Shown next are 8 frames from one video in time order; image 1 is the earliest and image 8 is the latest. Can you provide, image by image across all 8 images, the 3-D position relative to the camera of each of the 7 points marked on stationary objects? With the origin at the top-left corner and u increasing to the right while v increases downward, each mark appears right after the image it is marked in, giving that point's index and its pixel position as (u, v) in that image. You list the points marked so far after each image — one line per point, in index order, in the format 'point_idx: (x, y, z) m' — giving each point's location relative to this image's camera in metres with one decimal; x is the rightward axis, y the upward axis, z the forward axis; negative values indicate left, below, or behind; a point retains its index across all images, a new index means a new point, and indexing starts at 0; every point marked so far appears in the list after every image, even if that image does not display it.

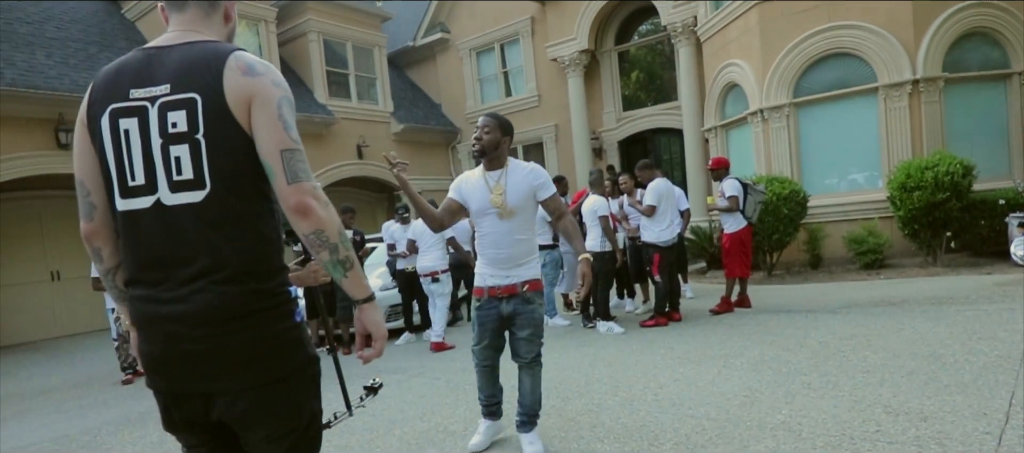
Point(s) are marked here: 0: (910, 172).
0: (+7.1, +1.0, +10.7) m
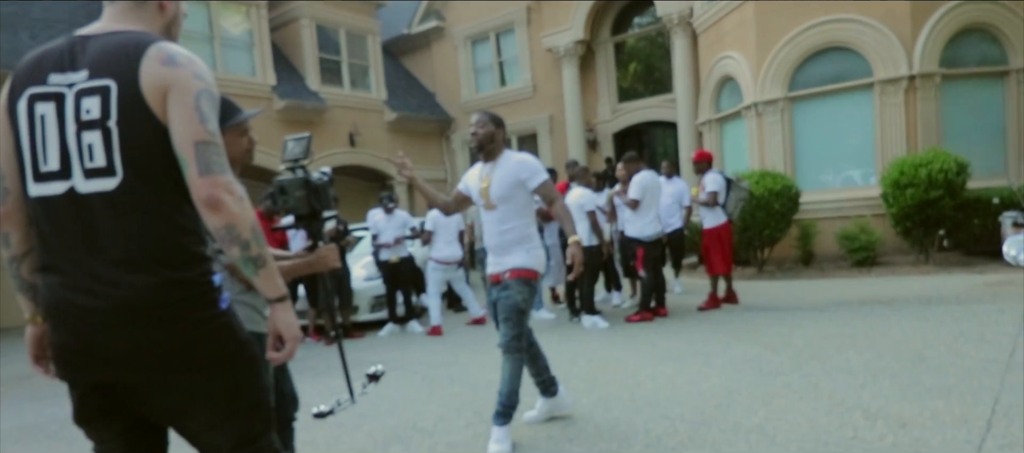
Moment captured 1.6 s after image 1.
0: (+6.9, +1.0, +10.6) m
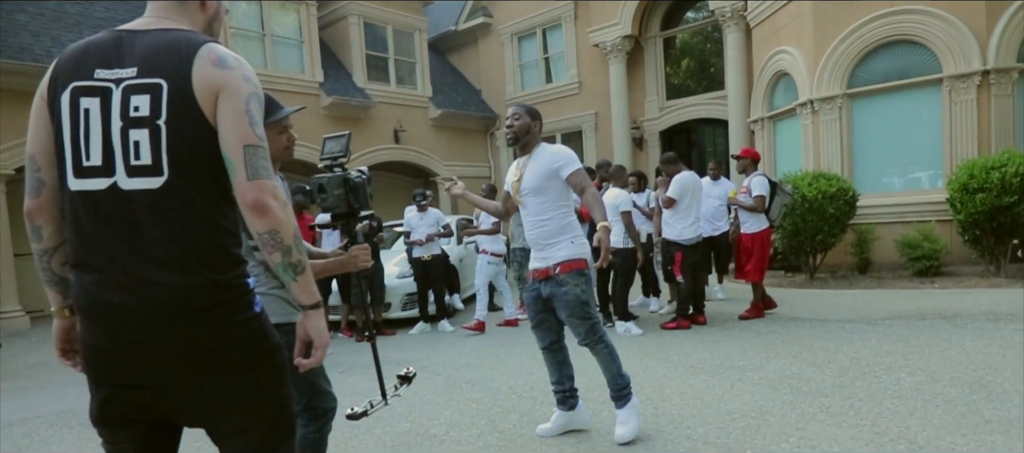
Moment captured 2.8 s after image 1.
0: (+7.5, +0.9, +9.8) m
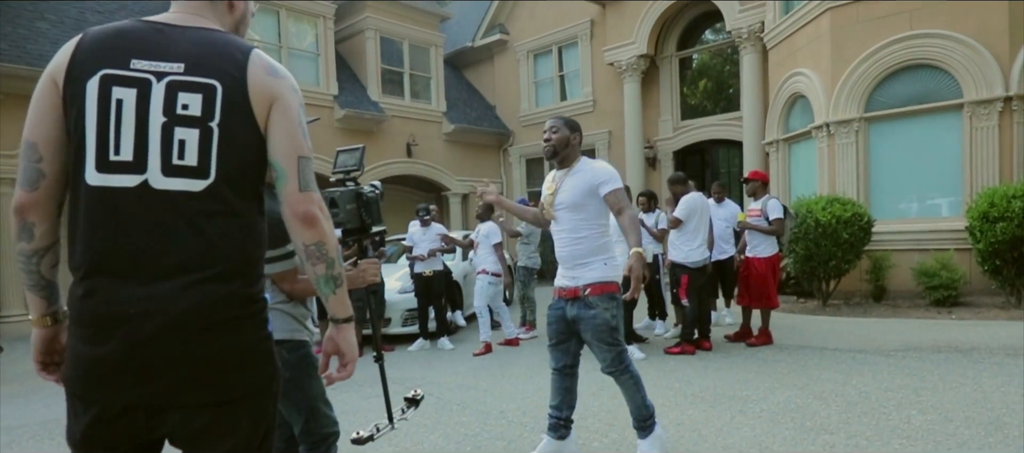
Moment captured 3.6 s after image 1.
0: (+7.6, +0.4, +9.5) m
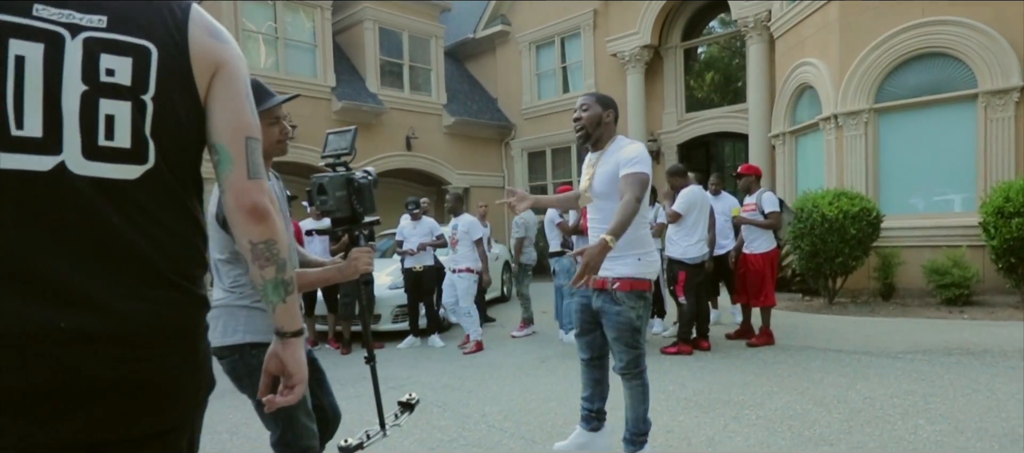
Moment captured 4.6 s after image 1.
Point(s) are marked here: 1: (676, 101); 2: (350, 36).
0: (+7.5, +0.5, +9.1) m
1: (+4.6, +3.5, +16.9) m
2: (-4.6, +5.4, +17.2) m
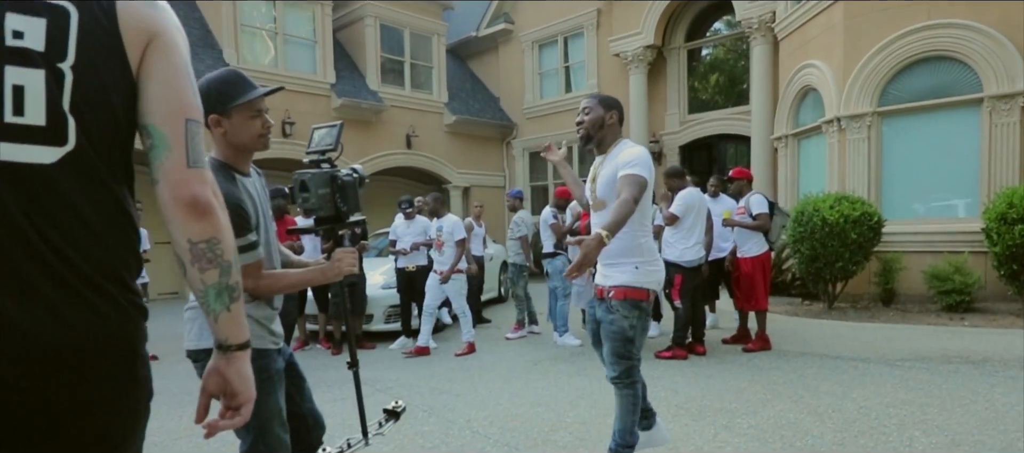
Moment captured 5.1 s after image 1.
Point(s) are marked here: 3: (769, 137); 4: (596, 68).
0: (+7.5, +0.4, +9.0) m
1: (+4.6, +3.5, +16.7) m
2: (-4.5, +5.5, +17.1) m
3: (+6.1, +2.1, +14.3) m
4: (+2.5, +4.7, +17.9) m
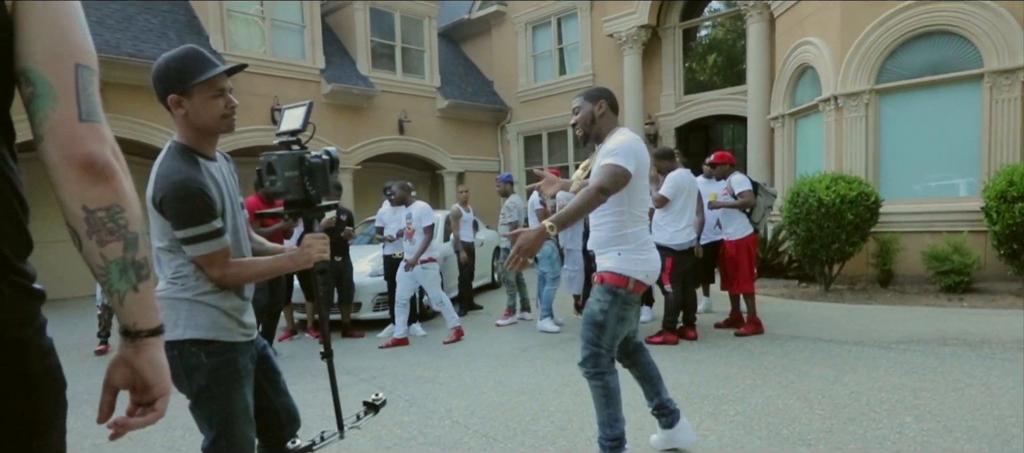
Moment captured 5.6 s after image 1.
0: (+7.3, +0.7, +8.8) m
1: (+4.4, +3.9, +16.5) m
2: (-4.8, +5.9, +16.8) m
3: (+5.9, +2.5, +14.0) m
4: (+2.3, +5.1, +17.6) m
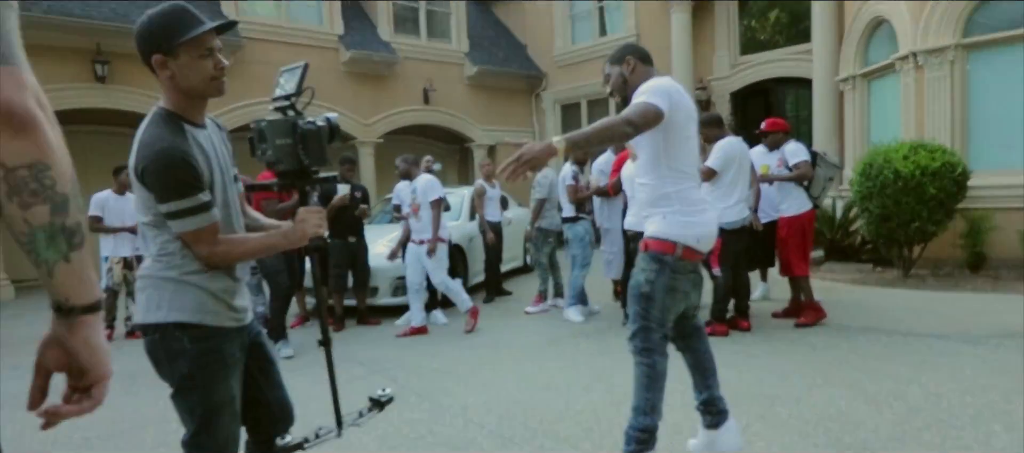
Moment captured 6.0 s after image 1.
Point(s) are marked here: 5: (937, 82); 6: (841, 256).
0: (+7.7, +1.0, +7.3) m
1: (+5.4, +4.6, +15.1) m
2: (-3.7, +6.5, +16.1) m
3: (+6.7, +3.1, +12.6) m
4: (+3.3, +5.8, +16.3) m
5: (+6.8, +2.3, +9.5) m
6: (+5.4, -0.5, +9.9) m
